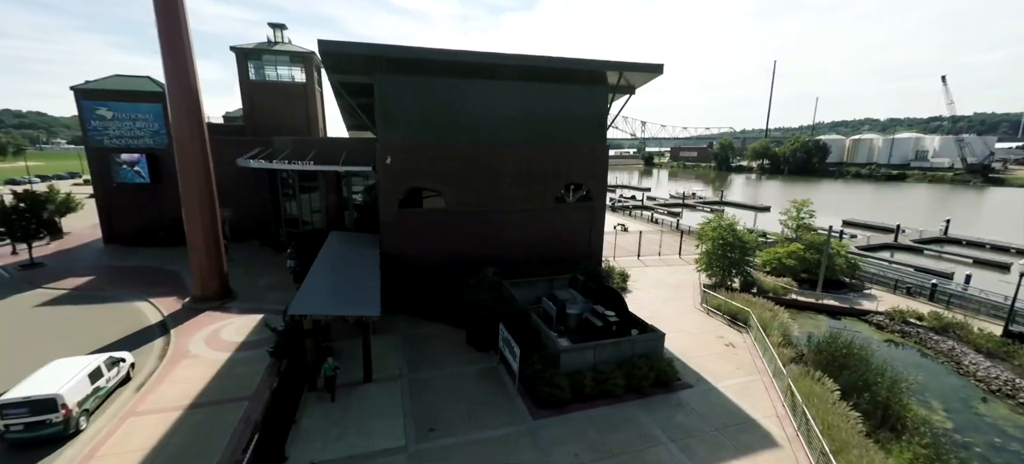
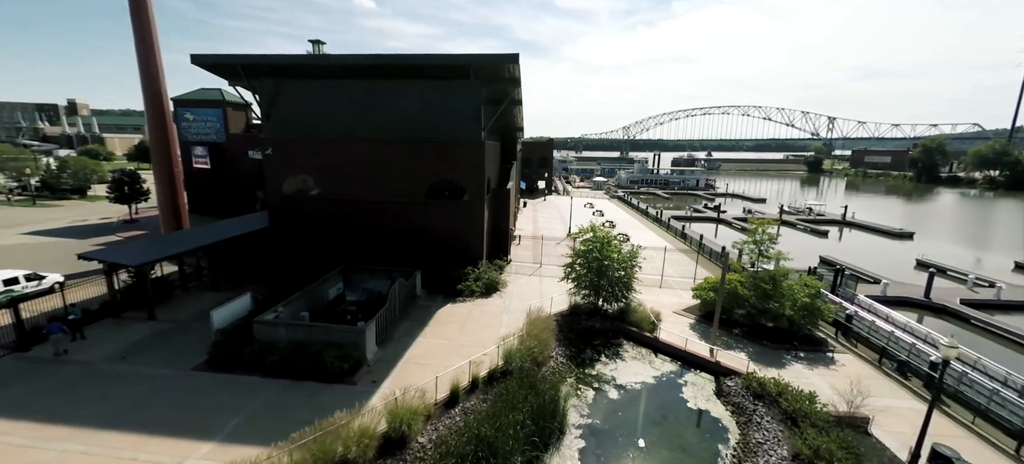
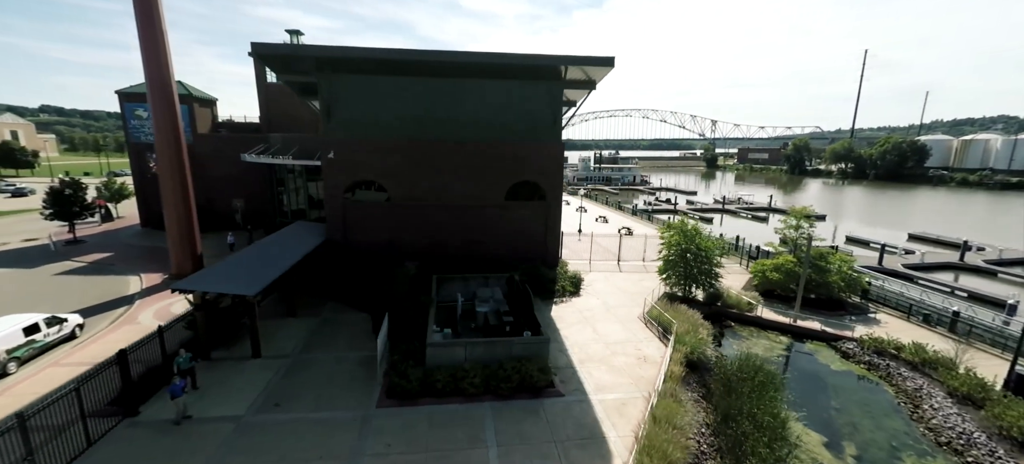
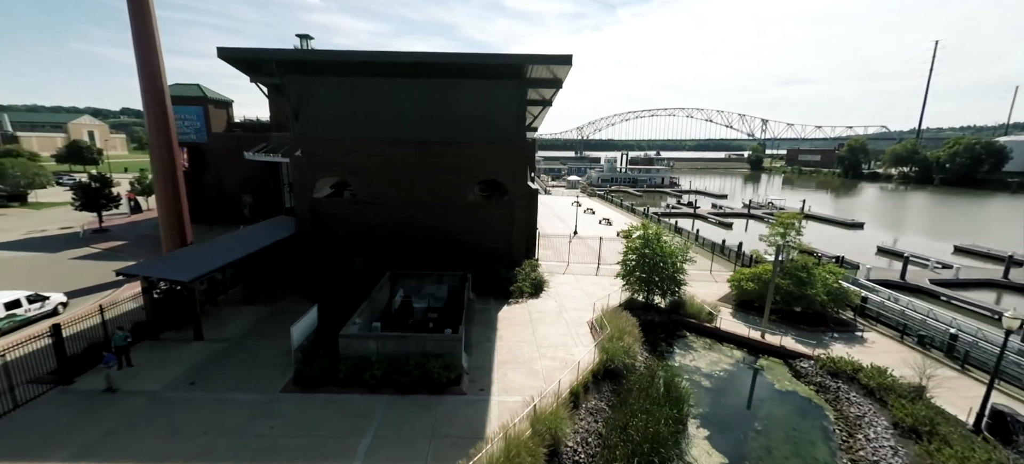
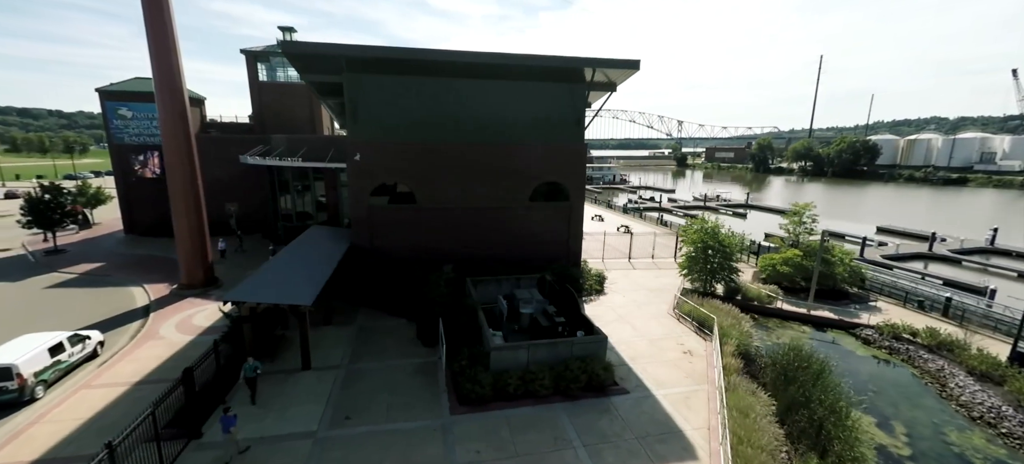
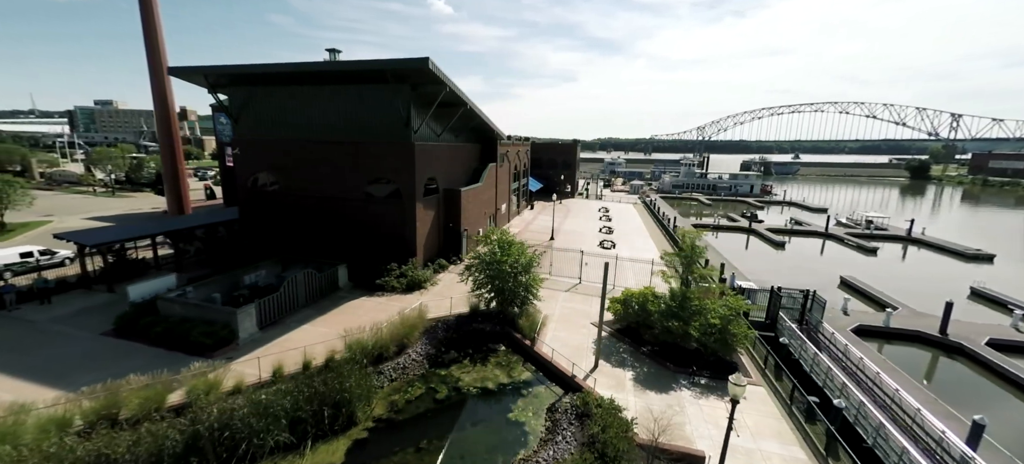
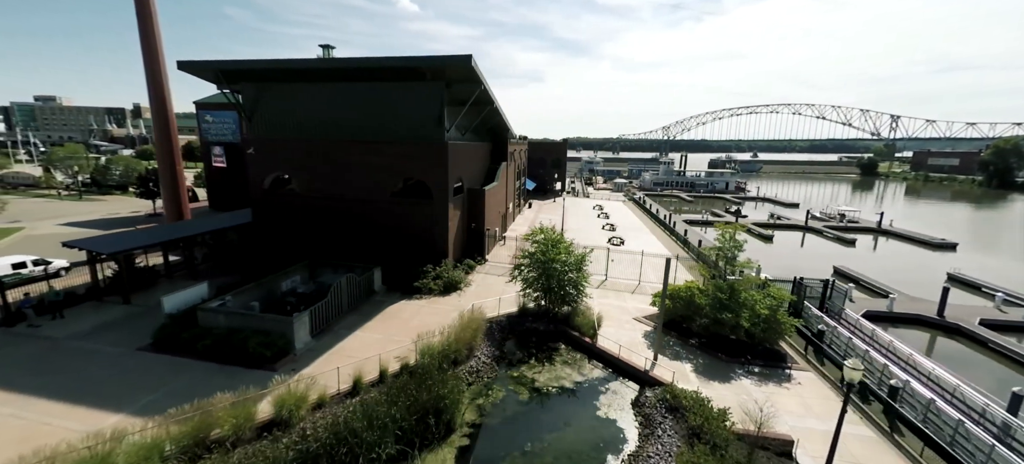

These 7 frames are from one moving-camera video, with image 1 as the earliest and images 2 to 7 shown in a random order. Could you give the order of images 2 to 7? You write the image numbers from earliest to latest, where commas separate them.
5, 3, 4, 2, 7, 6
